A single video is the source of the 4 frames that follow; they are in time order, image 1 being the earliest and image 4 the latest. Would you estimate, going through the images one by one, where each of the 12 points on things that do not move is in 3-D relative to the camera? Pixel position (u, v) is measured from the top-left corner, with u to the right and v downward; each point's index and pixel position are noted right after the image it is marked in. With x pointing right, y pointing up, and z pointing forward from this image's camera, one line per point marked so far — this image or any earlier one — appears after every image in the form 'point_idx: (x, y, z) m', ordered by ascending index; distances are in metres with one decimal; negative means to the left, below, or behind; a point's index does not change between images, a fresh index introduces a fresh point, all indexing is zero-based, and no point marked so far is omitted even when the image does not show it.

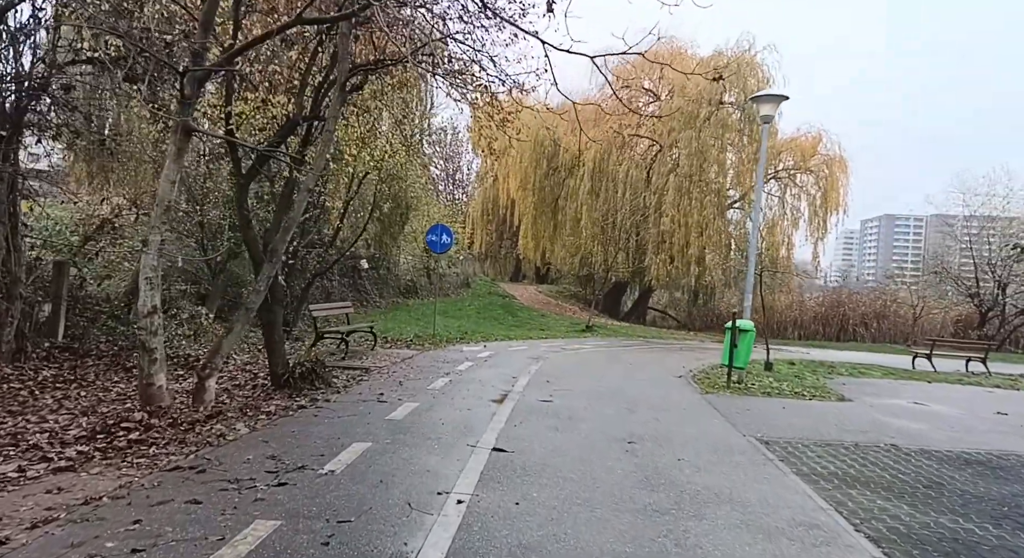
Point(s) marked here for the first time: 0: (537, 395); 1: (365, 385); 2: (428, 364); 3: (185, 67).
0: (+0.3, -1.6, +9.7) m
1: (-2.0, -1.5, +9.6) m
2: (-1.5, -1.5, +12.1) m
3: (-3.1, +2.0, +6.7) m
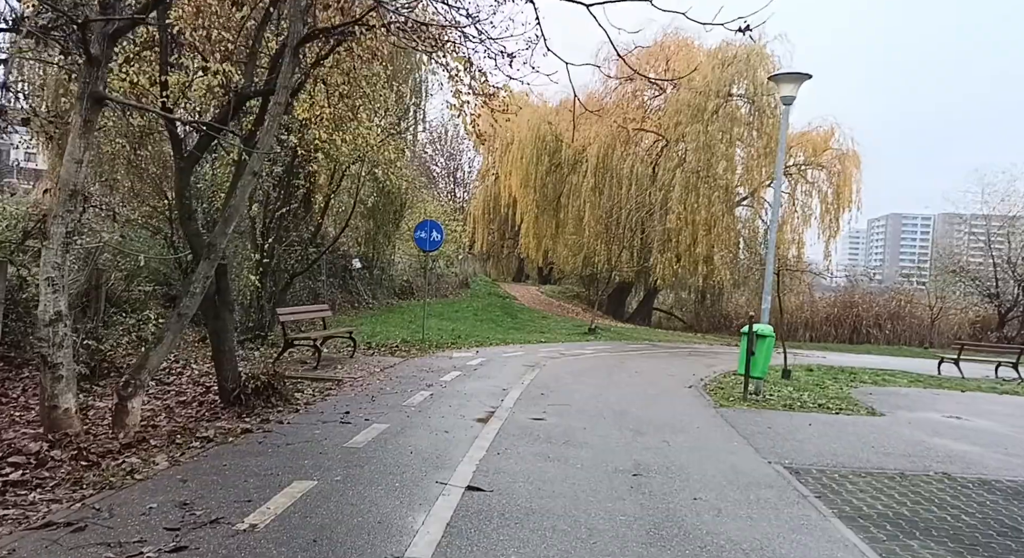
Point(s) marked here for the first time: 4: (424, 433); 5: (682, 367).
0: (+0.2, -1.6, +8.5) m
1: (-2.2, -1.5, +8.4) m
2: (-1.6, -1.5, +10.9) m
3: (-3.3, +2.0, +5.5) m
4: (-0.9, -1.5, +7.0) m
5: (+3.6, -1.9, +14.7) m
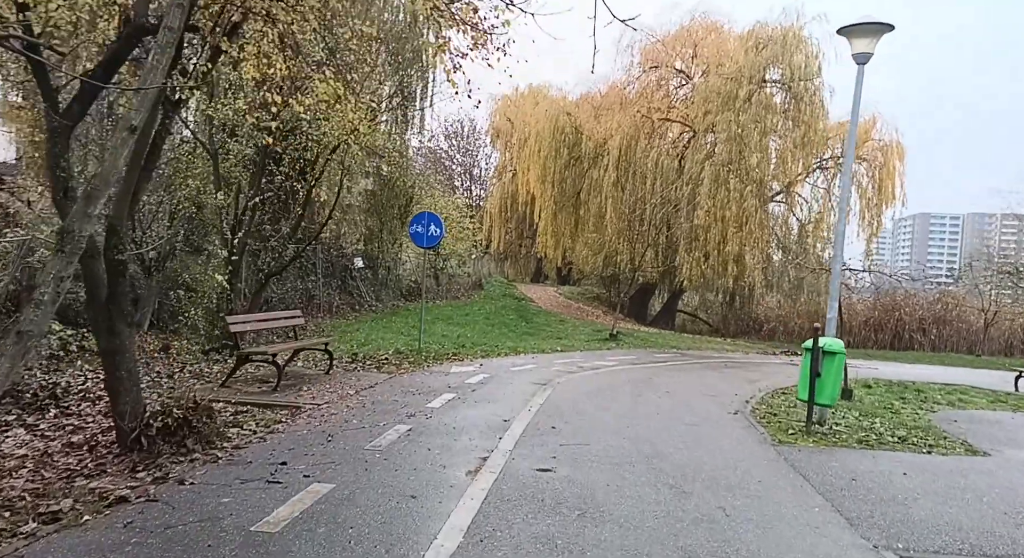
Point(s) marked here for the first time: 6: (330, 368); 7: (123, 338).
0: (+0.2, -1.6, +6.4) m
1: (-2.2, -1.5, +6.3) m
2: (-1.5, -1.5, +8.8) m
3: (-3.4, +2.0, +3.5) m
4: (-0.9, -1.6, +5.0) m
5: (+3.7, -1.9, +12.5) m
6: (-2.7, -1.3, +10.5) m
7: (-3.3, -0.5, +5.9) m
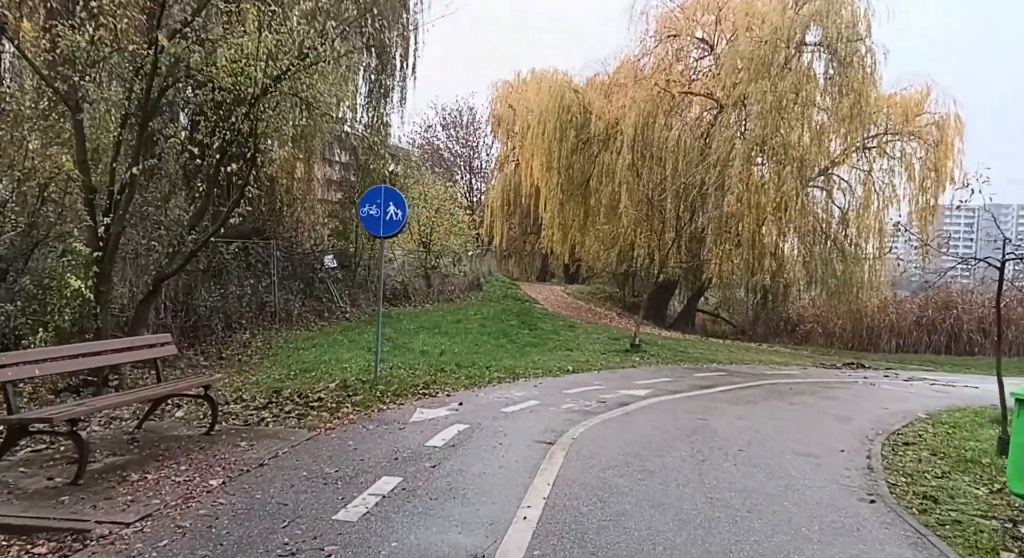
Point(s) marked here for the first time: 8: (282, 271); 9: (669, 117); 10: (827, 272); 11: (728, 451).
0: (0.0, -1.7, +2.5) m
1: (-2.3, -1.5, +2.5) m
2: (-1.7, -1.5, +5.0) m
3: (-3.6, +1.9, -0.3) m
4: (-1.1, -1.6, +1.1) m
5: (+3.7, -1.9, +8.6) m
6: (-2.8, -1.4, +6.6) m
7: (-3.4, -0.6, +2.1) m
8: (-5.7, +0.2, +17.3) m
9: (+4.7, +4.9, +19.8) m
10: (+9.2, +0.2, +19.7) m
11: (+2.2, -1.8, +7.2) m
